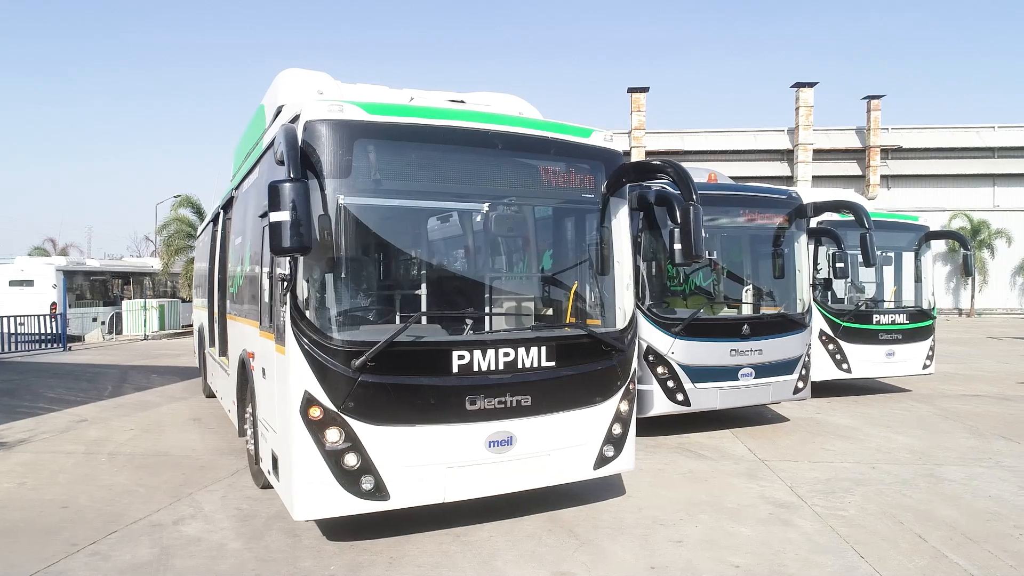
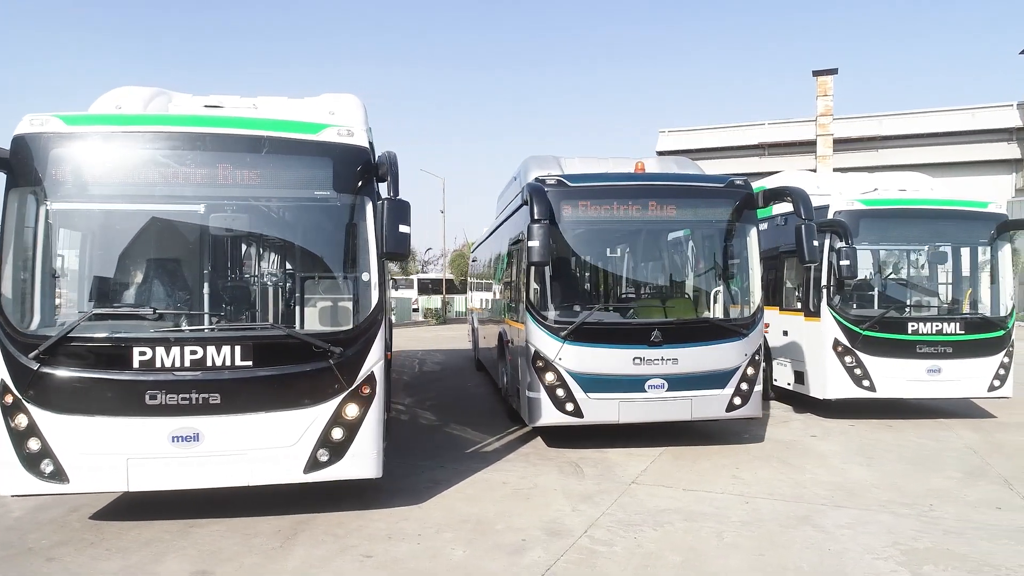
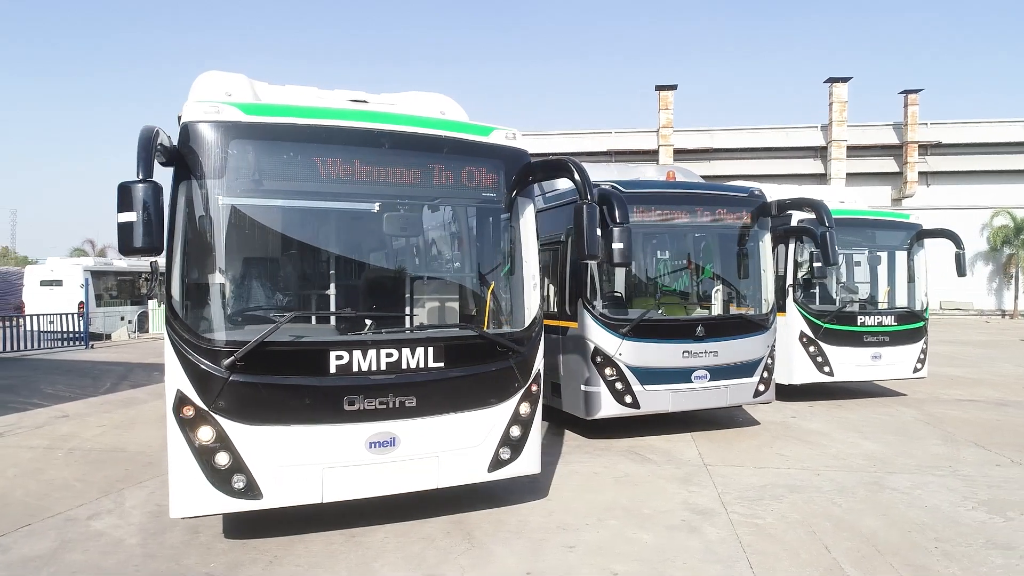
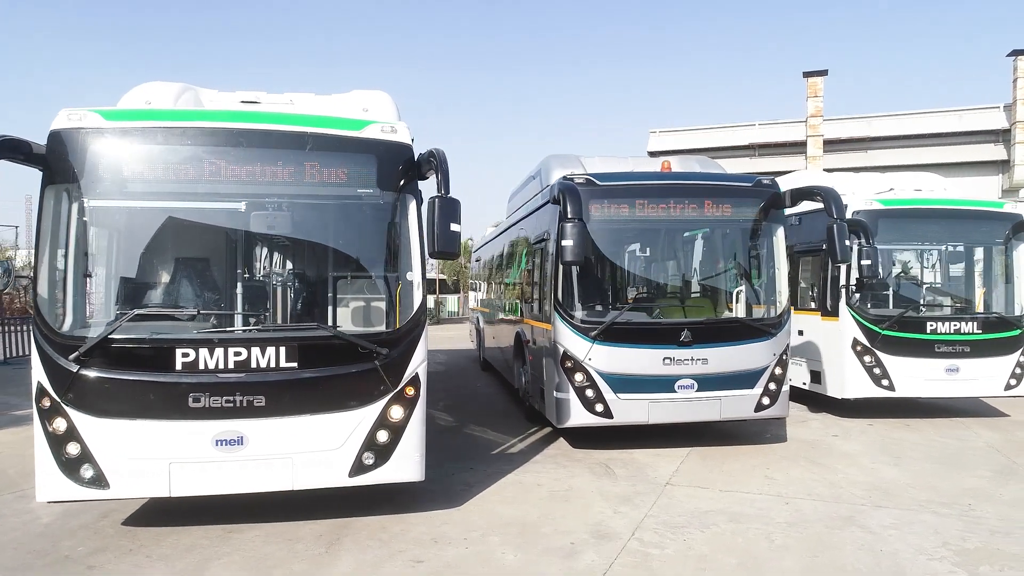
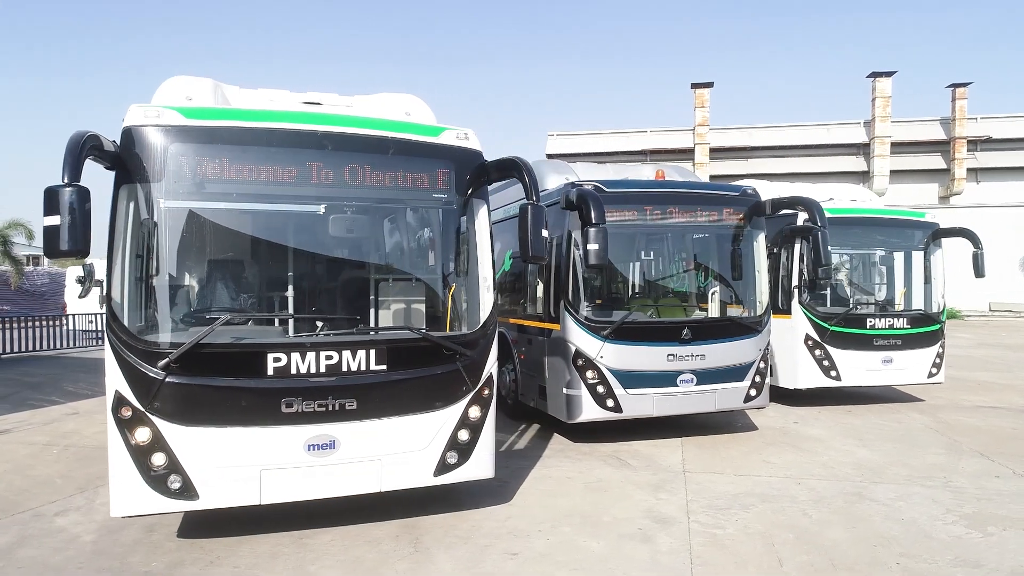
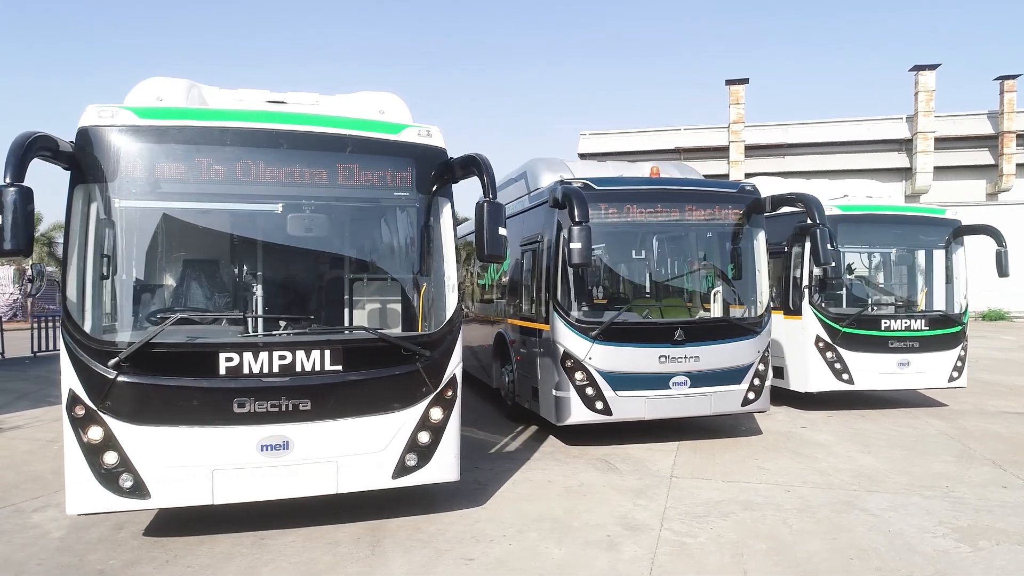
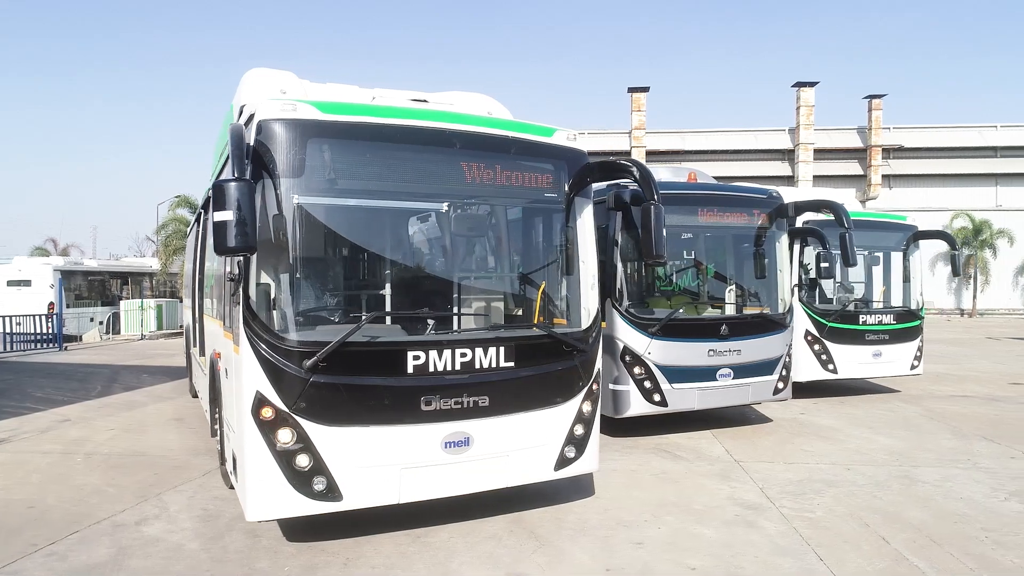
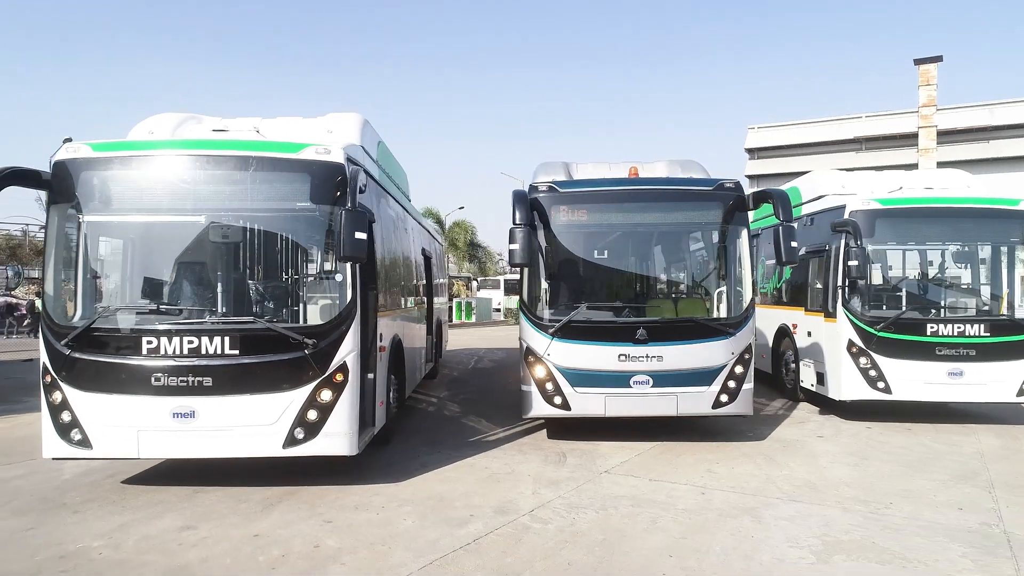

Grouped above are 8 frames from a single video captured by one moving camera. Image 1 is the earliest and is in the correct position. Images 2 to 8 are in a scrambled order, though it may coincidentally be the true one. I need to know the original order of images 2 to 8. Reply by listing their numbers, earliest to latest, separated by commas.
7, 3, 5, 6, 4, 2, 8
